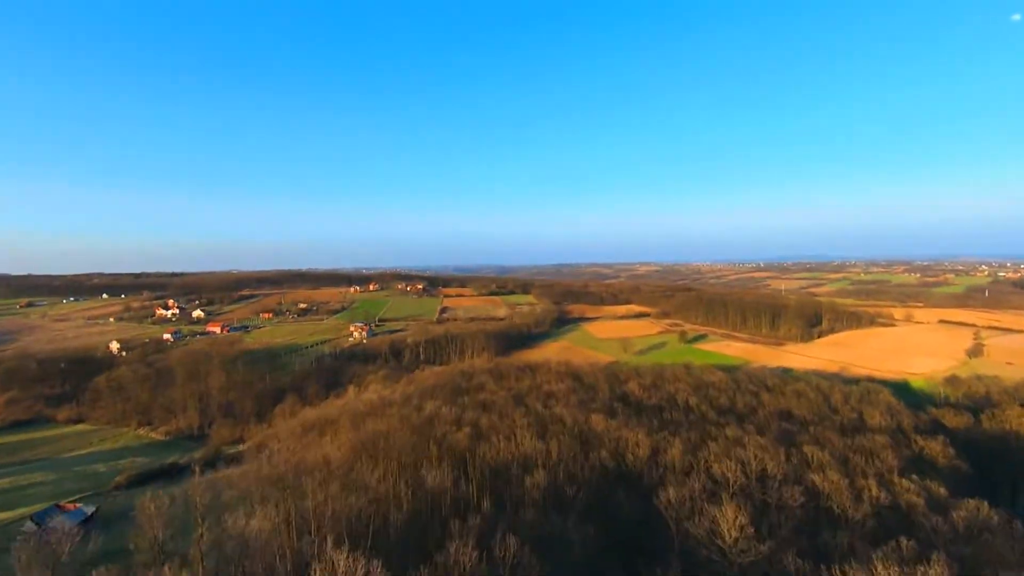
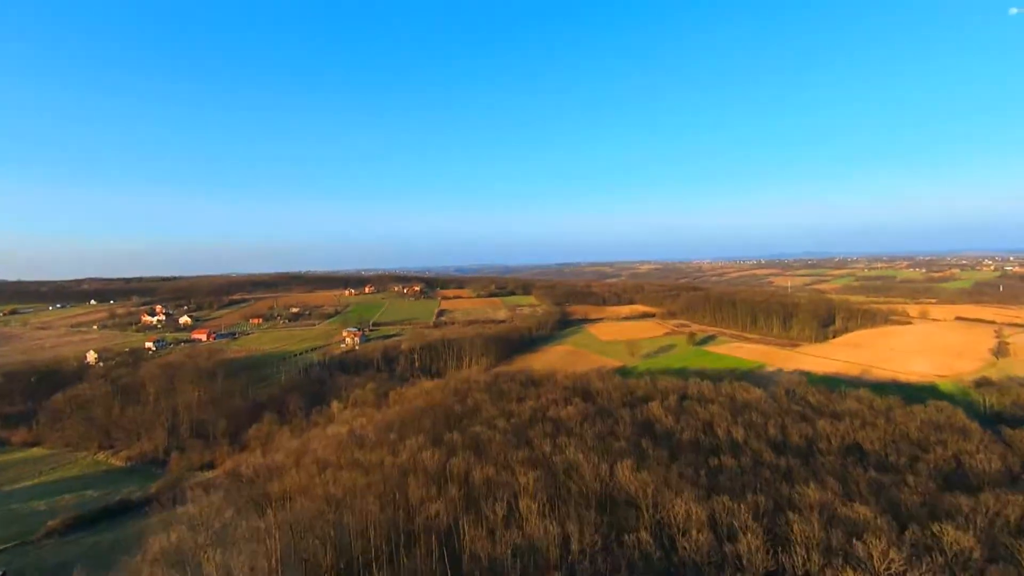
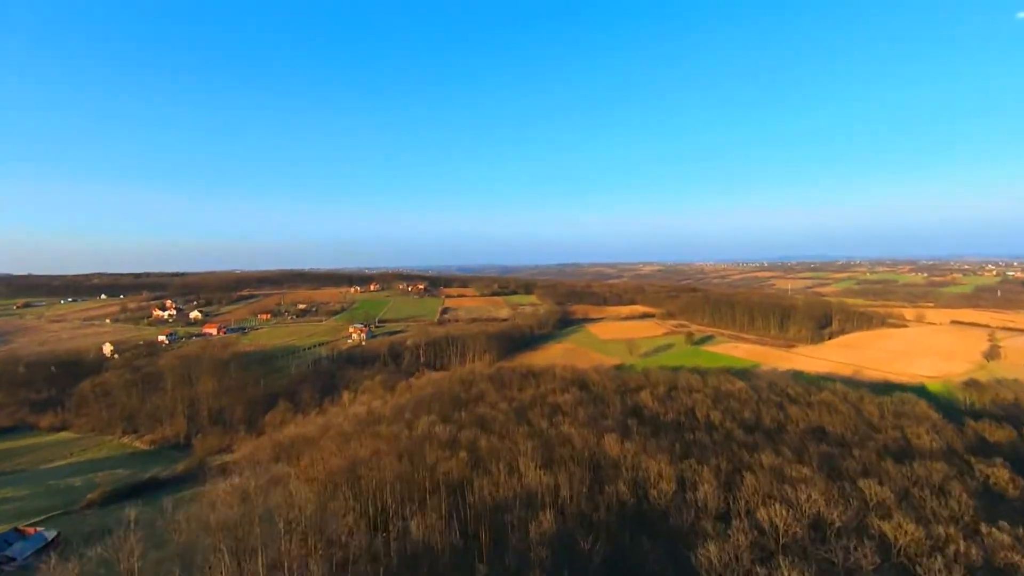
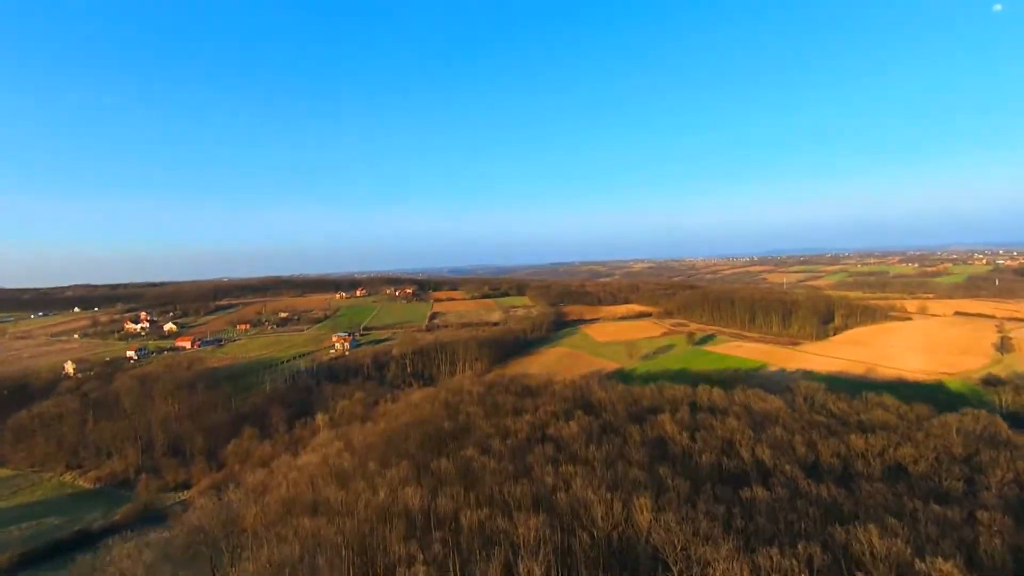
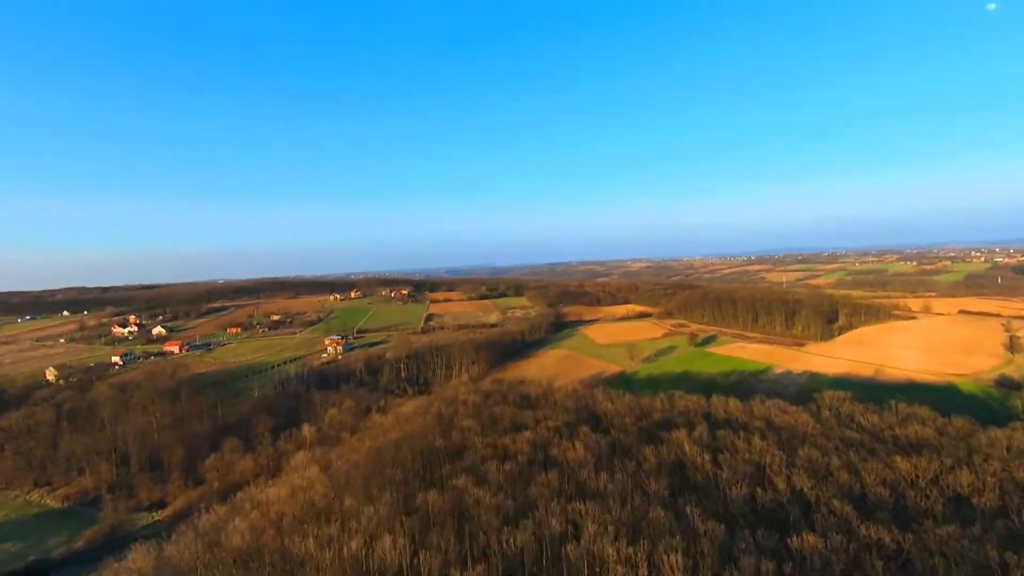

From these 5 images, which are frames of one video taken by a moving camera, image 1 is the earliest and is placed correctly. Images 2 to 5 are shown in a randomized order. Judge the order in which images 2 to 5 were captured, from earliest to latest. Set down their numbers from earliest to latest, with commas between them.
3, 2, 4, 5
